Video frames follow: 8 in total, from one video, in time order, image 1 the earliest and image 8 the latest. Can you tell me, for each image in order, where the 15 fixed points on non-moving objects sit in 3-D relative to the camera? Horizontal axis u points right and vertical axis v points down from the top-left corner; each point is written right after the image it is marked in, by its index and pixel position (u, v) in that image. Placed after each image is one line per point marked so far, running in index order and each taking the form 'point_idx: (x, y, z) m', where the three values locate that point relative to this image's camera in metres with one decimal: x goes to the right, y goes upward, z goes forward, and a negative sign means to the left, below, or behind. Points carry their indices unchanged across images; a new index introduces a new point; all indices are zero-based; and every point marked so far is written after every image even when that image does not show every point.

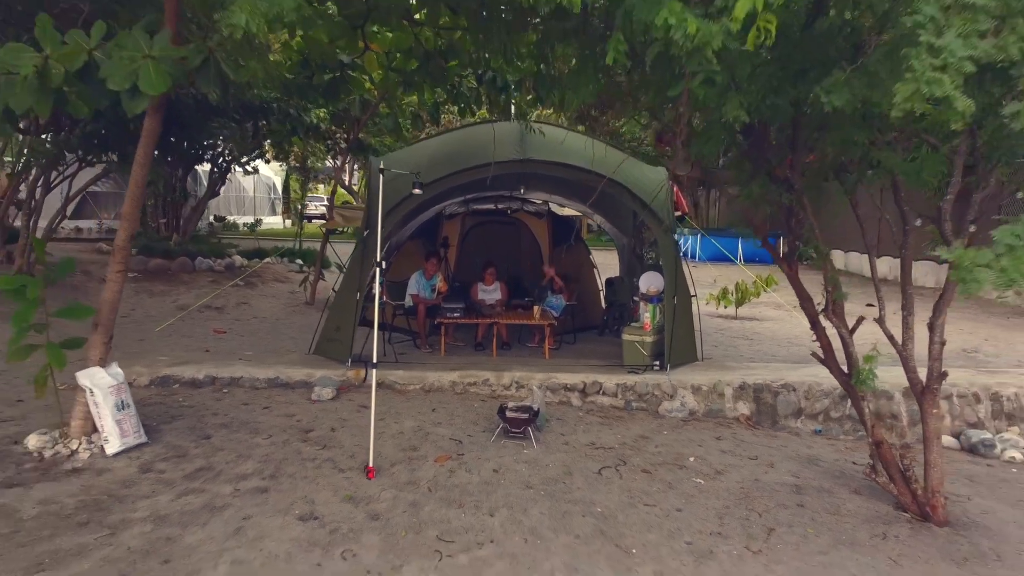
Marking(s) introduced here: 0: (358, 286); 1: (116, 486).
0: (-0.8, 0.0, +6.2) m
1: (-1.4, -0.7, +4.0) m
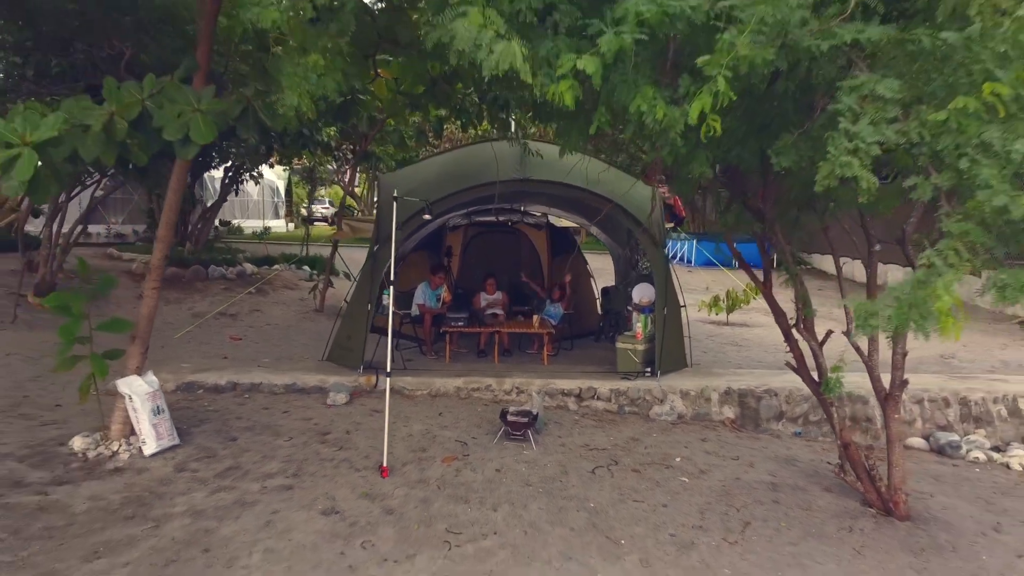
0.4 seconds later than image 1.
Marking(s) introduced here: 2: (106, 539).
0: (-0.8, -0.1, +6.6) m
1: (-1.4, -0.8, +4.4) m
2: (-1.4, -0.8, +3.8) m
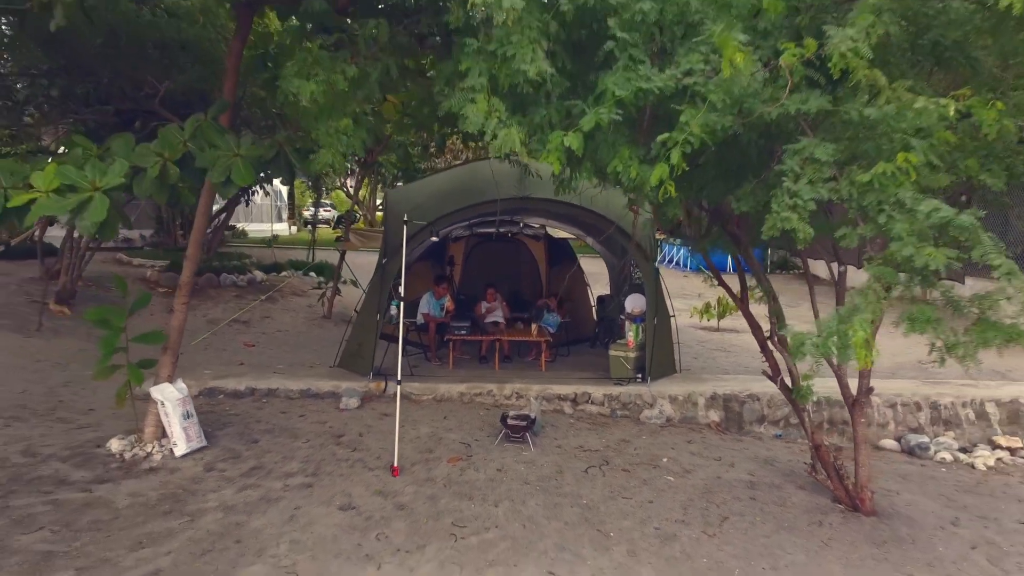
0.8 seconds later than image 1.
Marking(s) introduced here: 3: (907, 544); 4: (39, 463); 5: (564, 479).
0: (-0.8, -0.1, +7.0) m
1: (-1.4, -0.8, +4.9) m
2: (-1.4, -0.9, +4.3) m
3: (+1.7, -1.1, +4.7) m
4: (-2.1, -0.8, +5.0) m
5: (+0.2, -0.9, +5.2) m
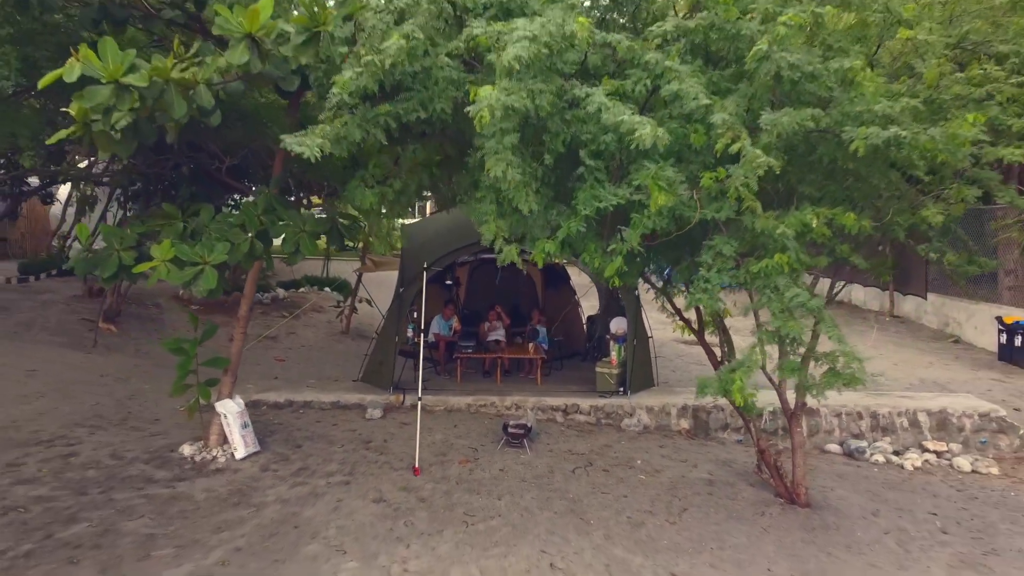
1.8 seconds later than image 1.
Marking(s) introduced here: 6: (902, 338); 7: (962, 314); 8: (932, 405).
0: (-0.8, -0.3, +8.1) m
1: (-1.4, -1.0, +6.0) m
2: (-1.4, -1.1, +5.4) m
3: (+1.7, -1.3, +5.8) m
4: (-2.1, -1.0, +6.1) m
5: (+0.2, -1.1, +6.4) m
6: (+4.3, -0.6, +12.4) m
7: (+4.9, -0.3, +12.4) m
8: (+3.0, -0.8, +8.1) m
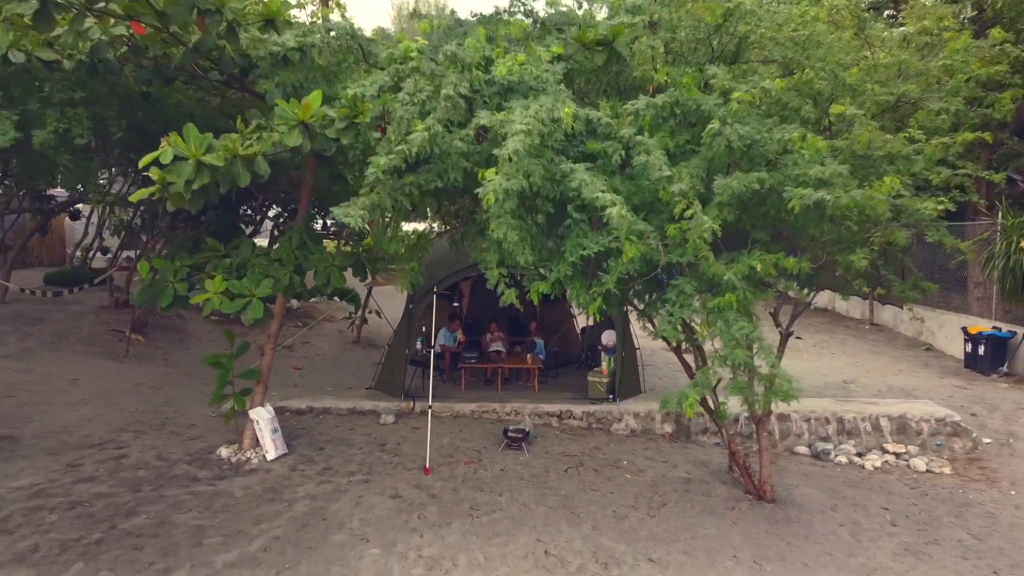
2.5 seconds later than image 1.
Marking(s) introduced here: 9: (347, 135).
0: (-0.8, -0.4, +8.9) m
1: (-1.4, -1.1, +6.8) m
2: (-1.4, -1.2, +6.2) m
3: (+1.7, -1.4, +6.7) m
4: (-2.1, -1.1, +6.9) m
5: (+0.2, -1.2, +7.2) m
6: (+4.3, -0.7, +13.2) m
7: (+4.9, -0.4, +13.2) m
8: (+3.0, -1.0, +8.9) m
9: (-0.6, +0.6, +4.4) m
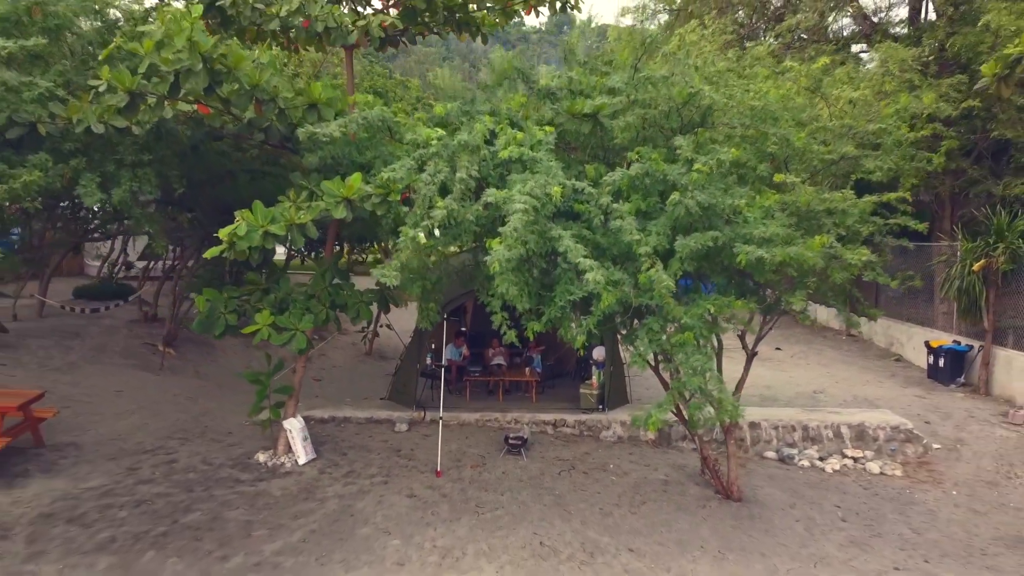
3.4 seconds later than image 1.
0: (-0.8, -0.6, +10.0) m
1: (-1.4, -1.3, +7.8) m
2: (-1.4, -1.4, +7.2) m
3: (+1.7, -1.6, +7.7) m
4: (-2.1, -1.3, +7.9) m
5: (+0.2, -1.4, +8.2) m
6: (+4.3, -0.9, +14.3) m
7: (+4.9, -0.6, +14.3) m
8: (+3.0, -1.2, +9.9) m
9: (-0.6, +0.4, +5.4) m
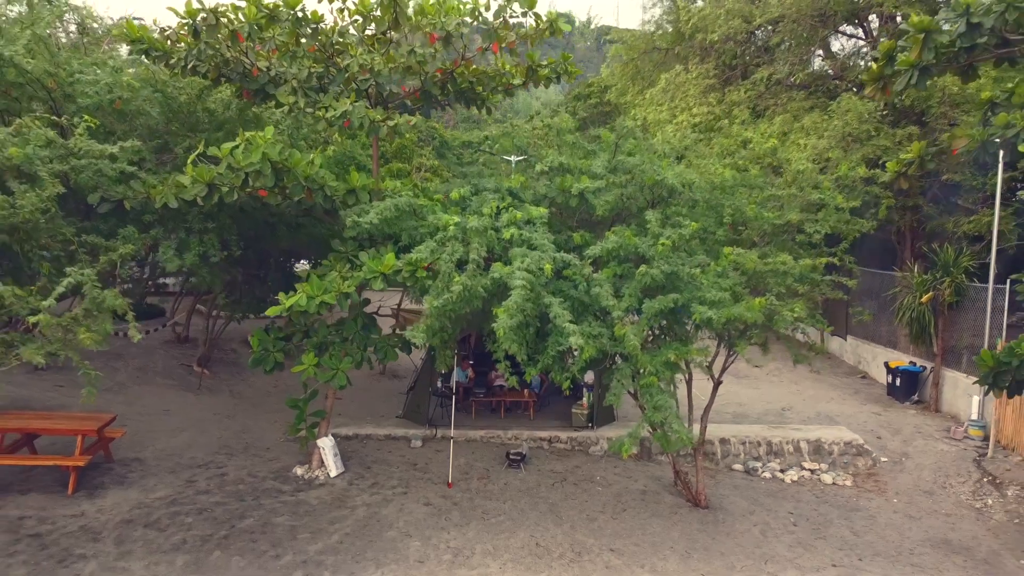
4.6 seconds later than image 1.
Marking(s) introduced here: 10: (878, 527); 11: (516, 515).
0: (-0.8, -1.0, +11.4) m
1: (-1.4, -1.7, +9.2) m
2: (-1.4, -1.7, +8.6) m
3: (+1.7, -1.9, +9.1) m
4: (-2.1, -1.6, +9.3) m
5: (+0.2, -1.7, +9.6) m
6: (+4.3, -1.2, +15.7) m
7: (+4.9, -0.9, +15.6) m
8: (+3.0, -1.5, +11.3) m
9: (-0.6, +0.1, +6.8) m
10: (+3.0, -2.0, +9.4) m
11: (0.0, -1.8, +8.8) m
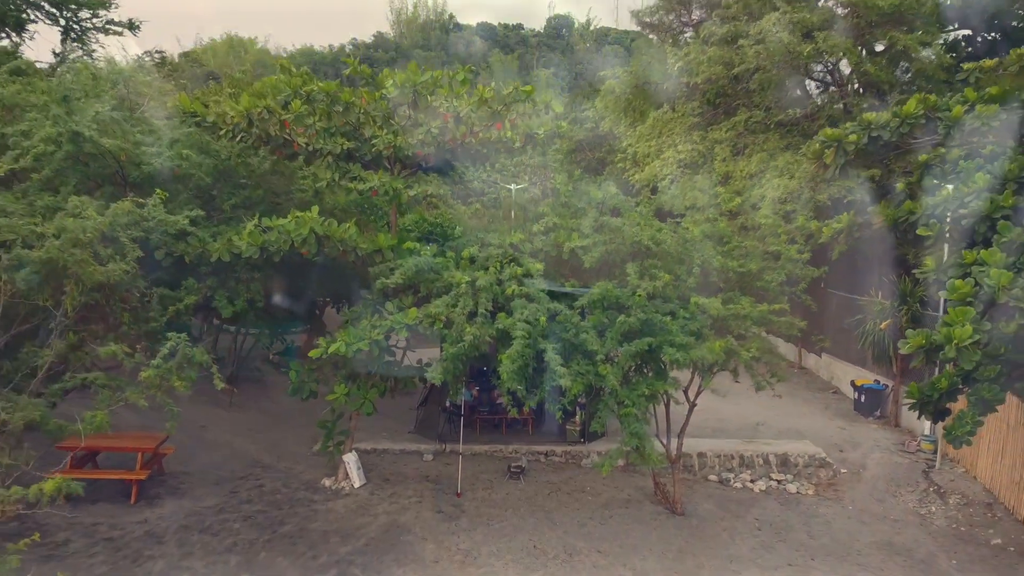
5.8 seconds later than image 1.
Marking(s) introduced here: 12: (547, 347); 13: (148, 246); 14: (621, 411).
0: (-0.8, -1.3, +12.8) m
1: (-1.4, -2.0, +10.6) m
2: (-1.4, -2.1, +10.0) m
3: (+1.7, -2.2, +10.5) m
4: (-2.1, -1.9, +10.7) m
5: (+0.3, -2.1, +11.0) m
6: (+4.3, -1.5, +17.1) m
7: (+4.9, -1.3, +17.0) m
8: (+3.0, -1.8, +12.7) m
9: (-0.6, -0.3, +8.2) m
10: (+3.1, -2.3, +10.8) m
11: (0.0, -2.1, +10.2) m
12: (+0.2, -0.4, +8.0) m
13: (-2.9, +0.3, +8.8) m
14: (+0.8, -0.9, +8.5) m
